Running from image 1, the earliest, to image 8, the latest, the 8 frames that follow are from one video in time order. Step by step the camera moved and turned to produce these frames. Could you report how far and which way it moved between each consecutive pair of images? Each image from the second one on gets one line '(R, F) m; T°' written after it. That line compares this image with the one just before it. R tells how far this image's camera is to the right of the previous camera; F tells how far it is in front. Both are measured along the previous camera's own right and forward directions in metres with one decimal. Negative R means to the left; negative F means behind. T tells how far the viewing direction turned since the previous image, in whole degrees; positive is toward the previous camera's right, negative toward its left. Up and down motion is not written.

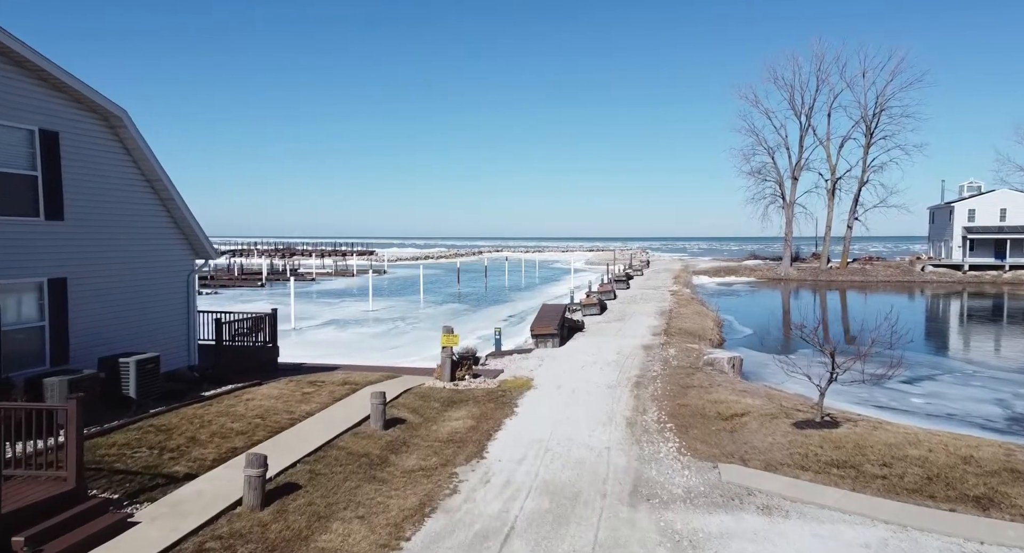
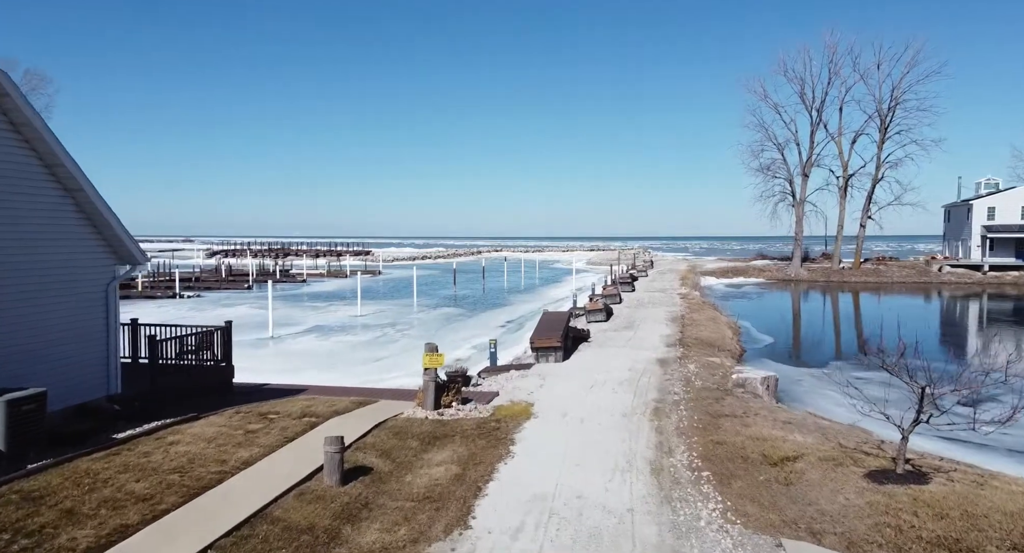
(+0.1, +2.0) m; 0°
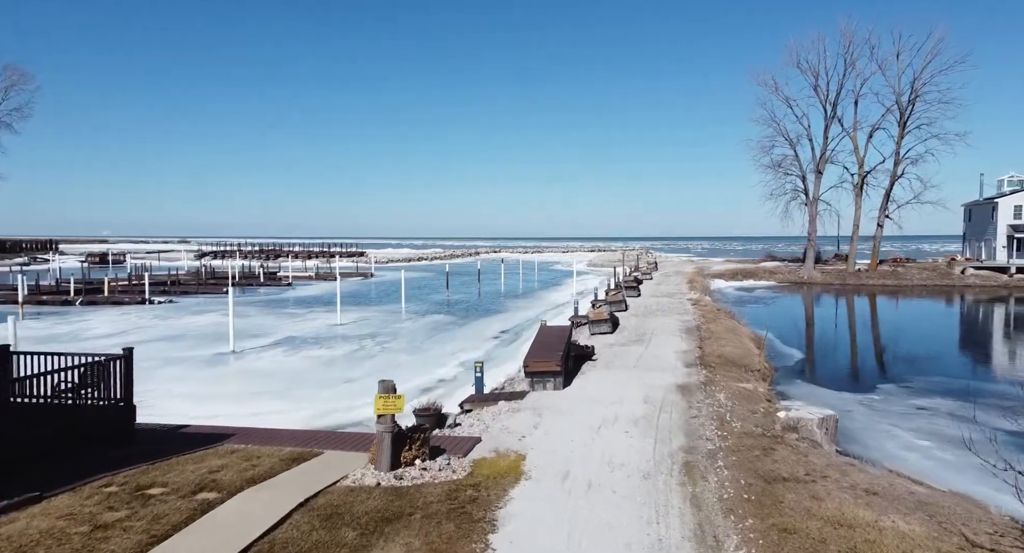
(+0.2, +2.6) m; 0°
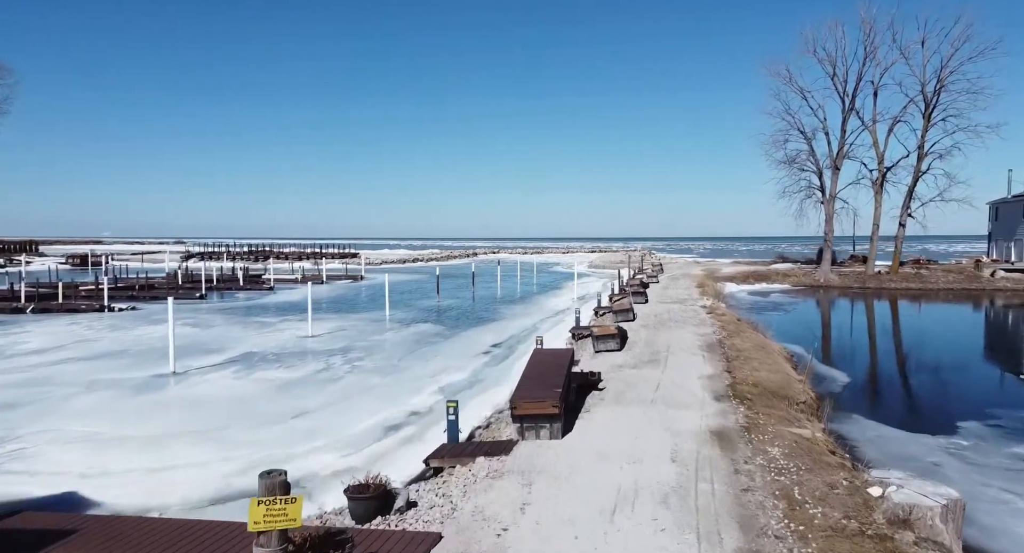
(+0.3, +3.0) m; 0°
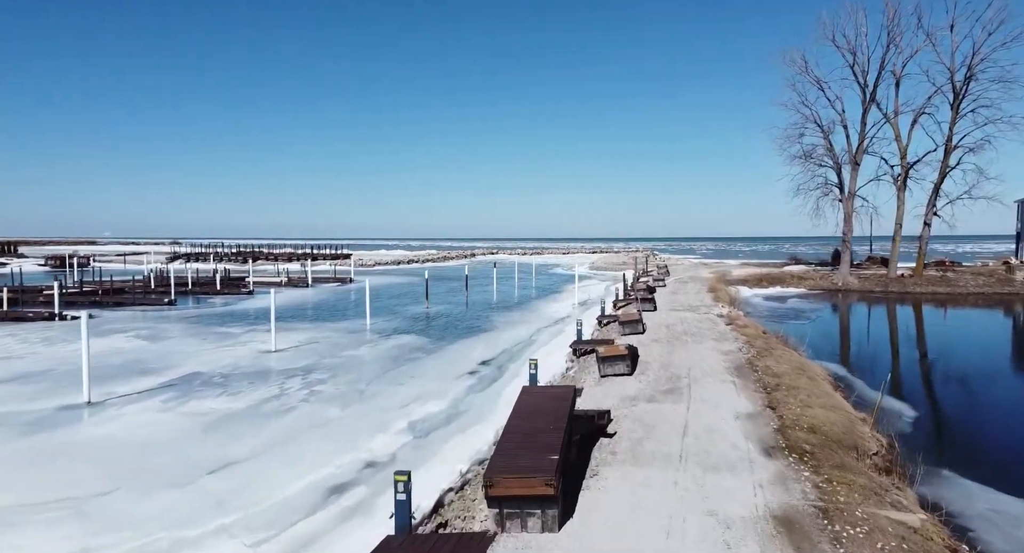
(+0.3, +3.0) m; 0°
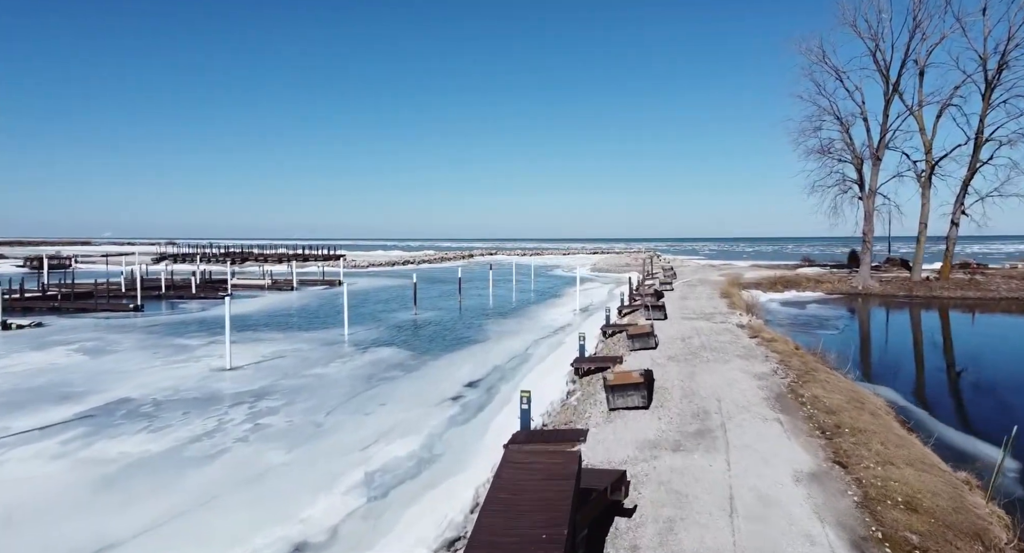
(+0.2, +2.8) m; 0°
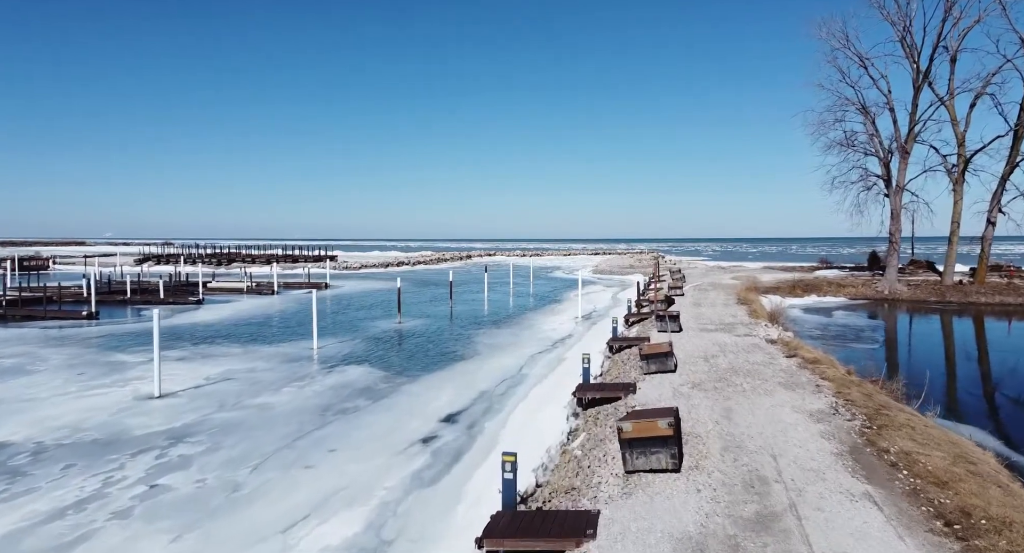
(+0.3, +3.2) m; 0°
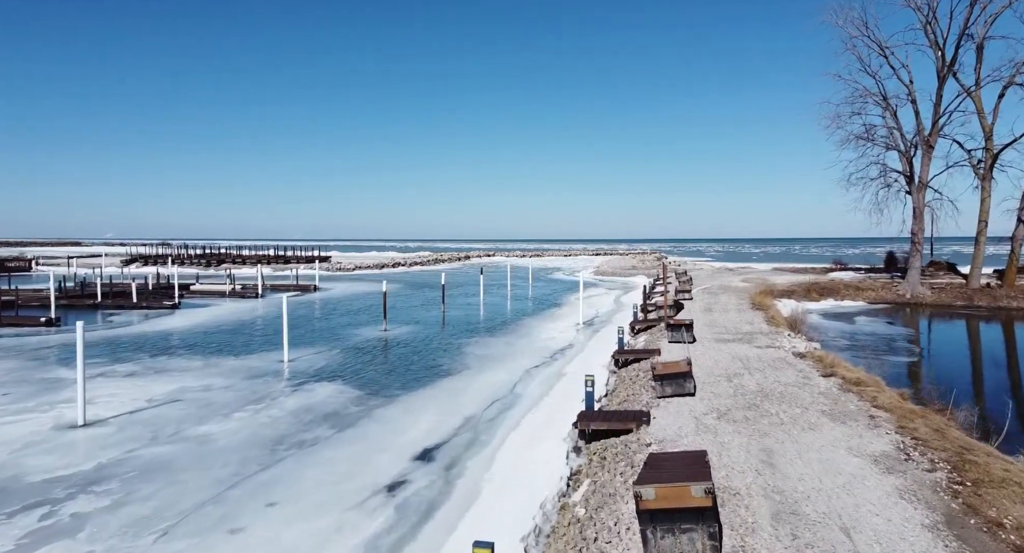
(+0.2, +2.3) m; 0°
